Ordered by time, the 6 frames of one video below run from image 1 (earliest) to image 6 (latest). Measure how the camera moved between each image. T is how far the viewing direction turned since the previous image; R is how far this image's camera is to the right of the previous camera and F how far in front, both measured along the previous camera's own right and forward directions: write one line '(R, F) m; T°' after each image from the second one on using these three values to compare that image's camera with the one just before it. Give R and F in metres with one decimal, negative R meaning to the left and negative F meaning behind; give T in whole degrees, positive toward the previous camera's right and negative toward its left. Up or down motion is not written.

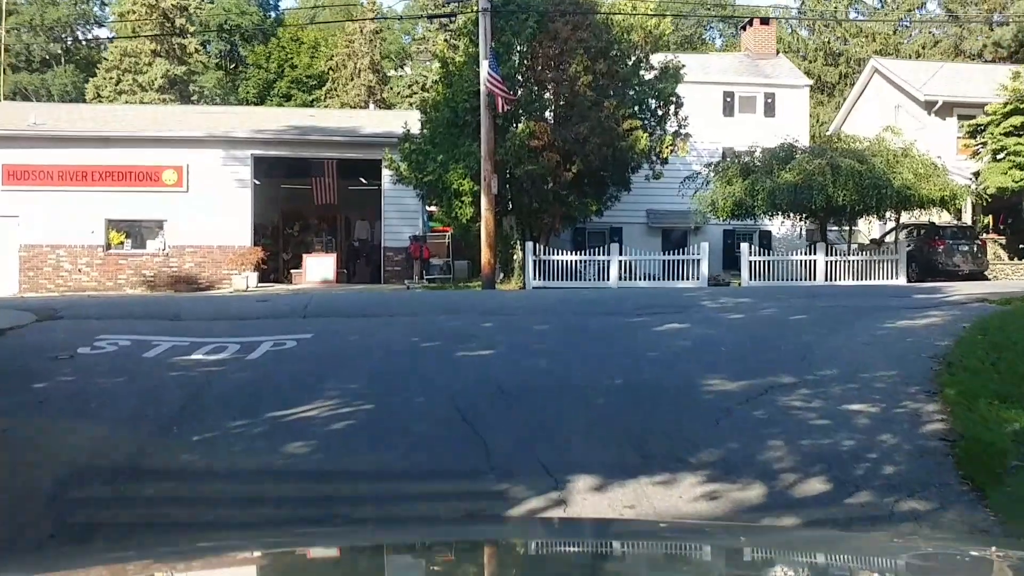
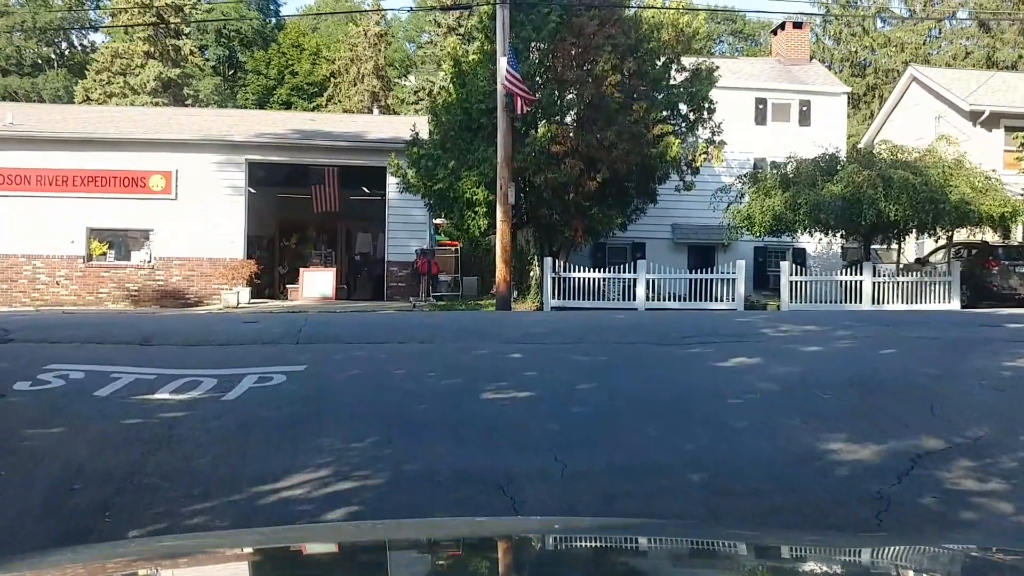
(-0.2, +1.1) m; 0°
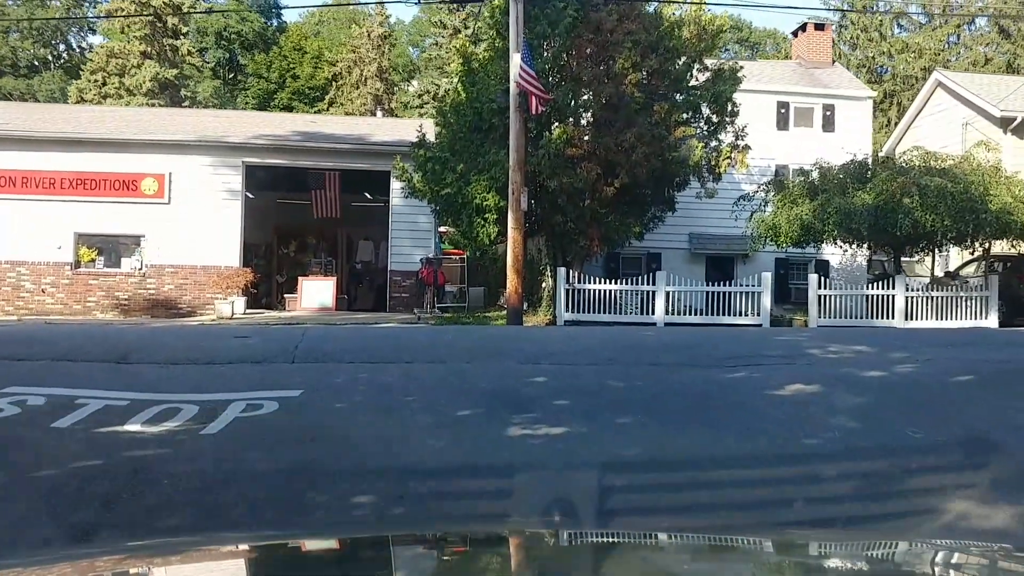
(-0.1, +0.7) m; 0°
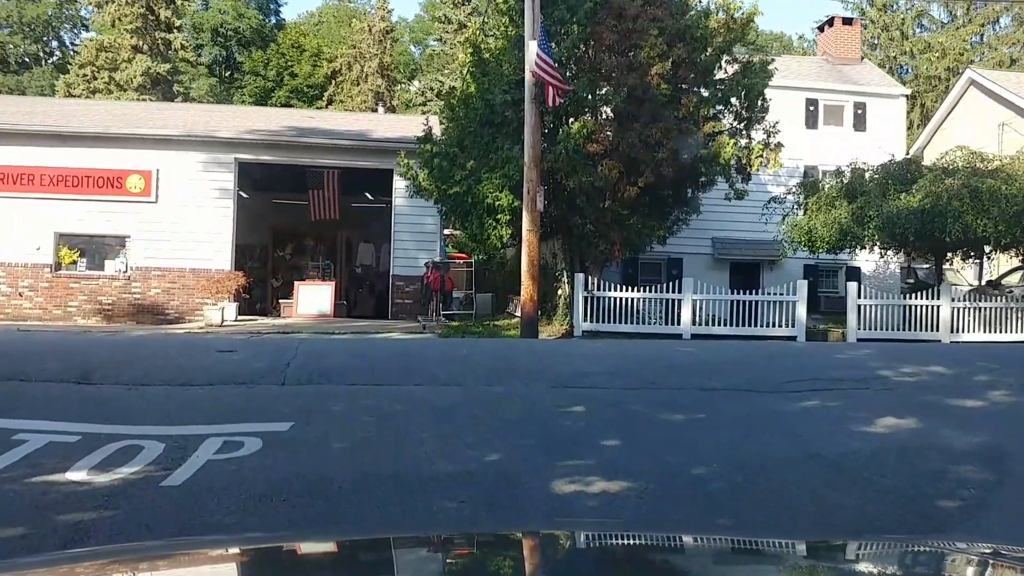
(-0.1, +0.8) m; 0°
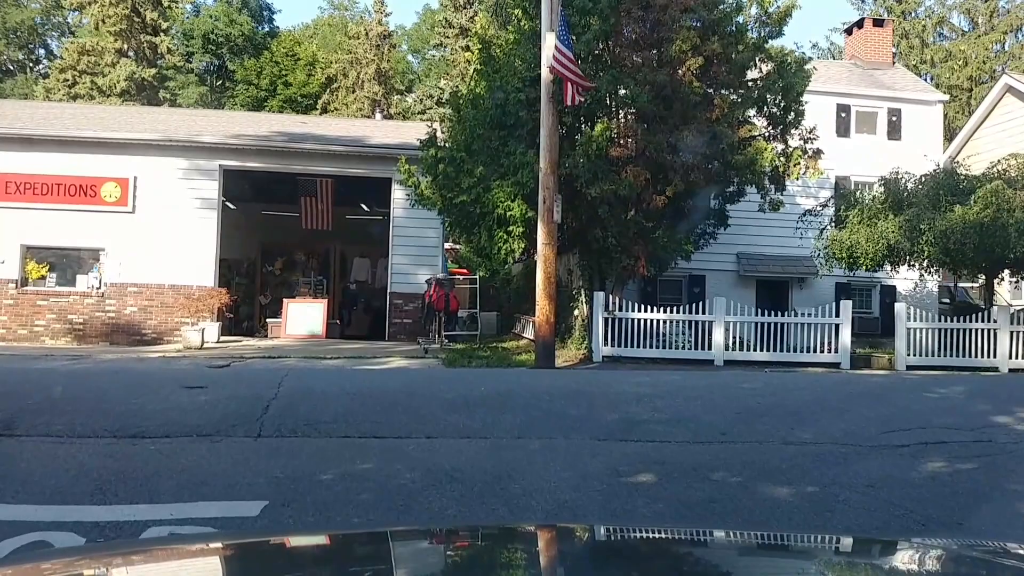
(-0.2, +1.0) m; 0°
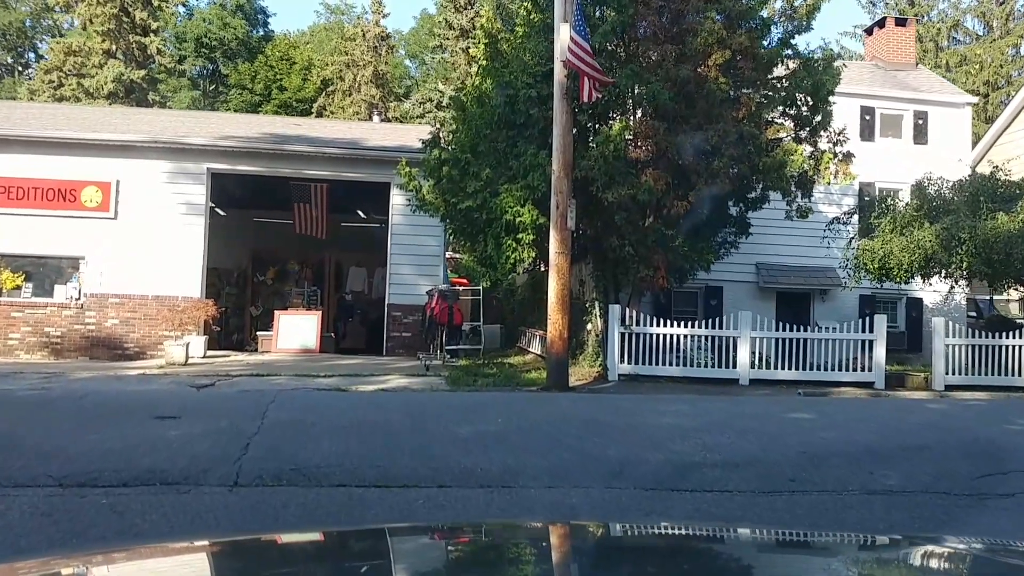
(-0.1, +0.7) m; 0°
